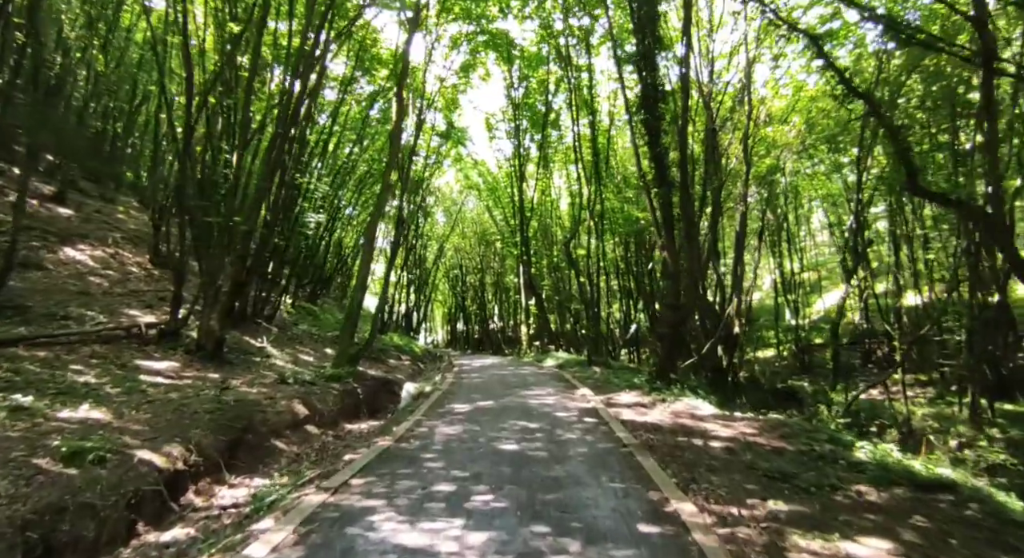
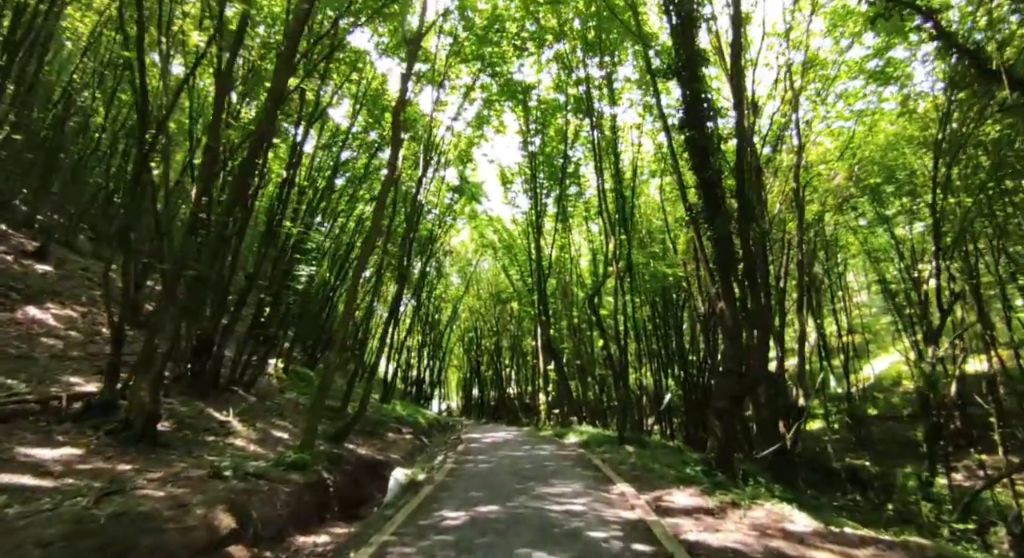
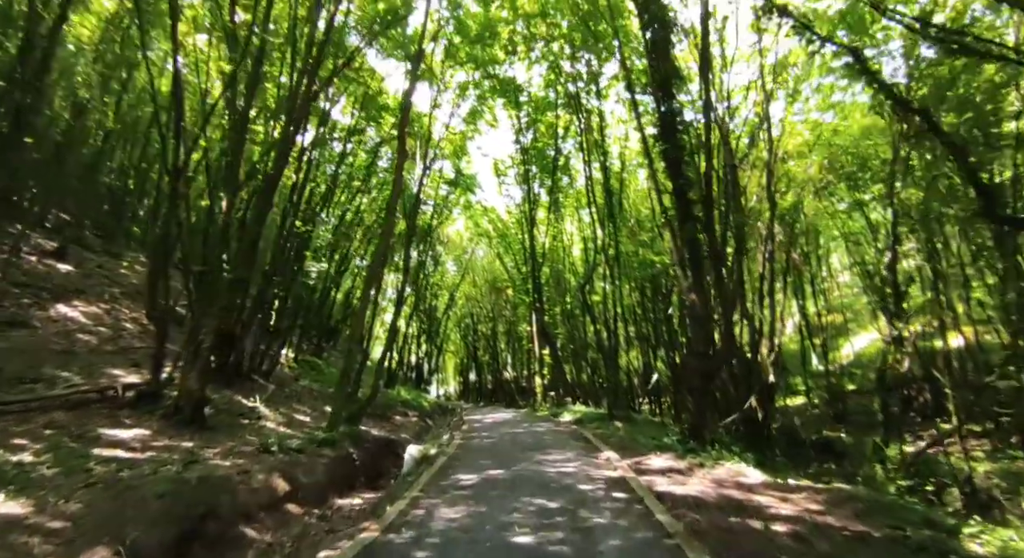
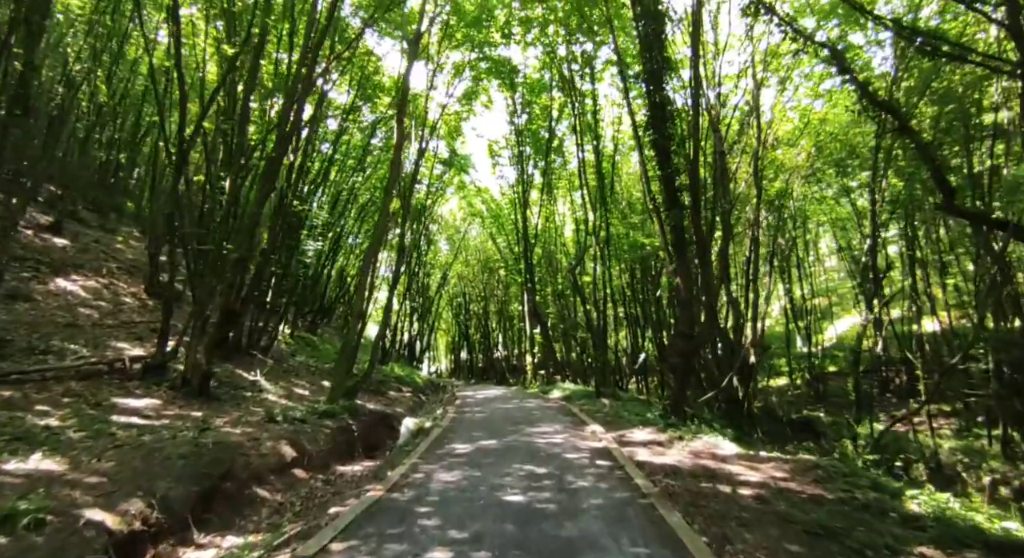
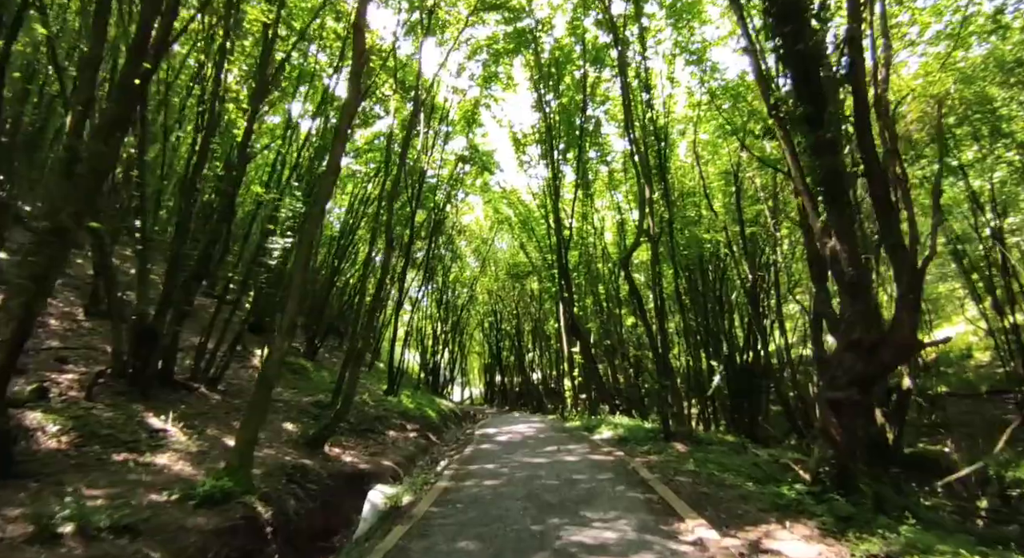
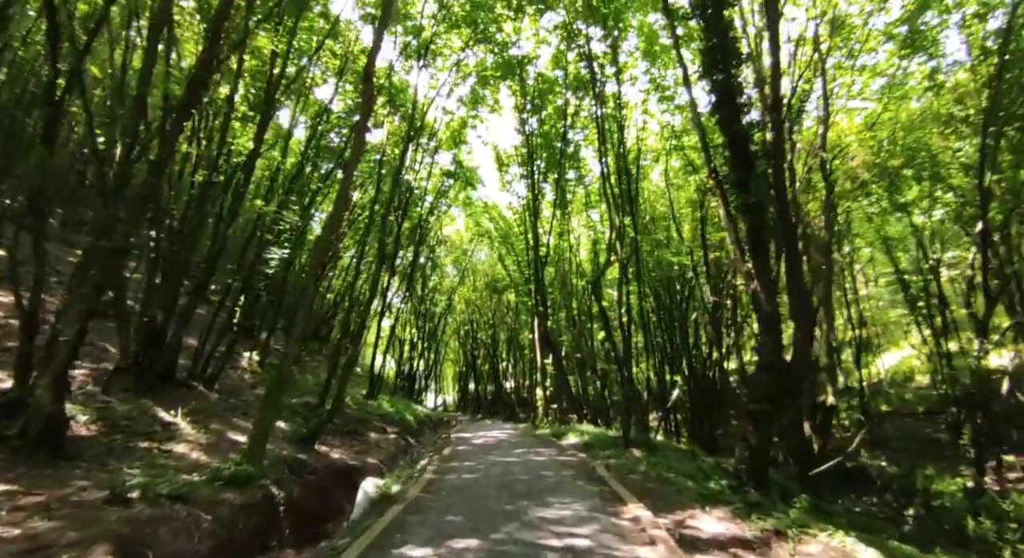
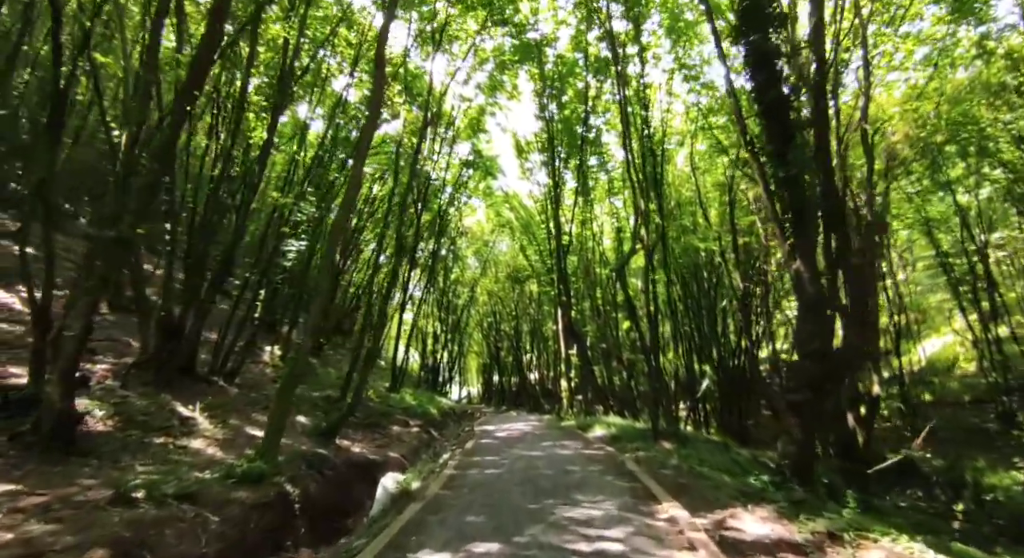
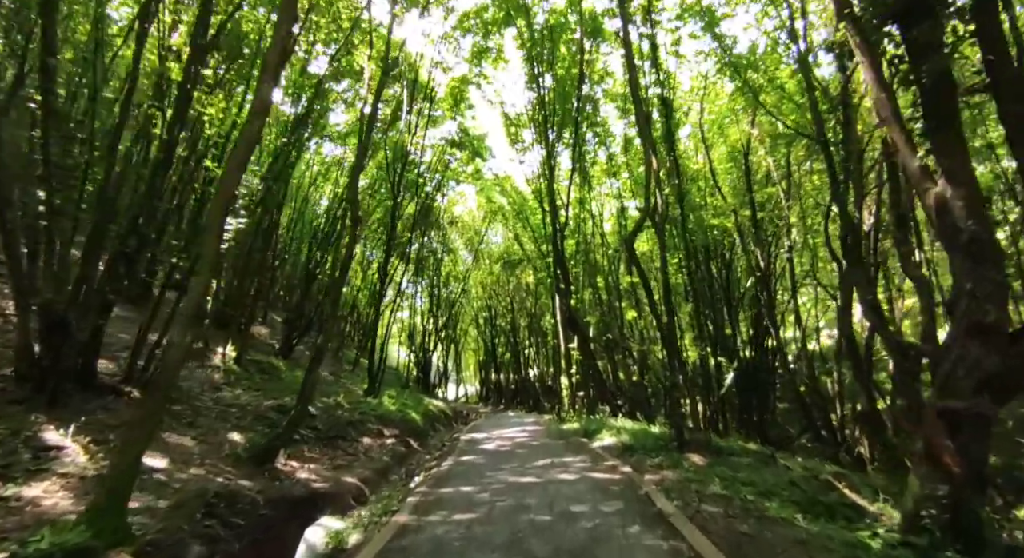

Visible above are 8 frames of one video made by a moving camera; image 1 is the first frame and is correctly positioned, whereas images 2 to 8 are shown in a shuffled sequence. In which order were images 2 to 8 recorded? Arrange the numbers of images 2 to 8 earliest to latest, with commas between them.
4, 3, 2, 6, 7, 5, 8
